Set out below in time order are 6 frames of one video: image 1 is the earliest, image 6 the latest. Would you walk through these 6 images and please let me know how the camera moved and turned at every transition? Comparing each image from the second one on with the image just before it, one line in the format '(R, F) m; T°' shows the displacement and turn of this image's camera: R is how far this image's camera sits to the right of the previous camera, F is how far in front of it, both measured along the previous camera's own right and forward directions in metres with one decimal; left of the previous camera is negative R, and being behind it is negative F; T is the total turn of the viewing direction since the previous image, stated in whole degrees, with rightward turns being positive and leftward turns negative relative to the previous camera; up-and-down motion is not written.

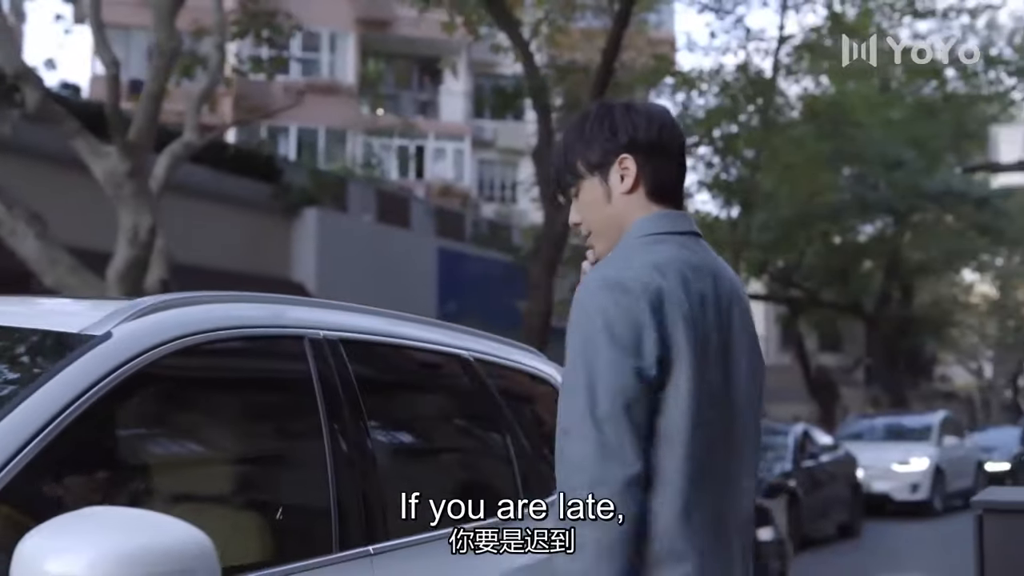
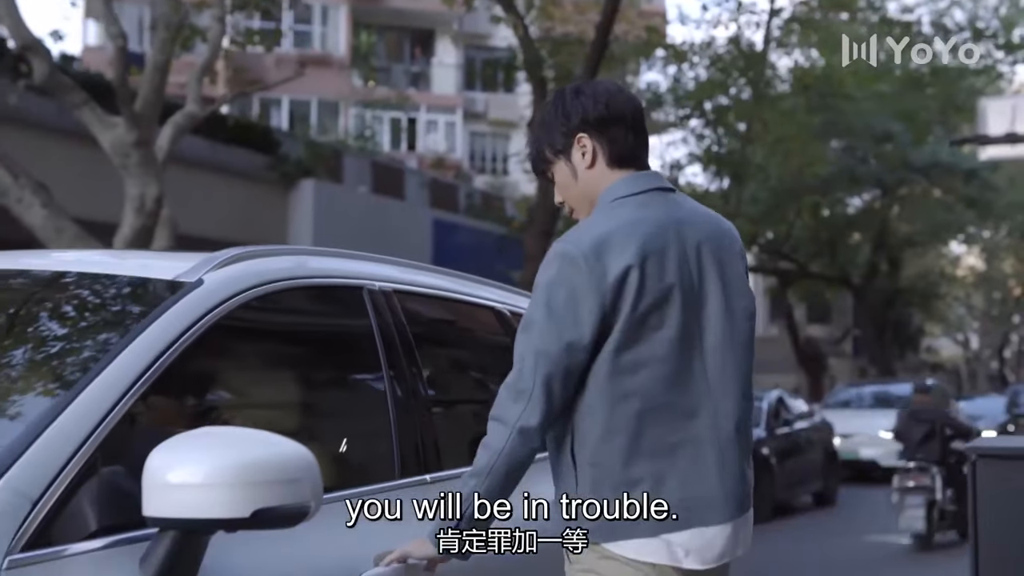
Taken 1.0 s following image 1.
(-0.1, -0.3) m; 0°
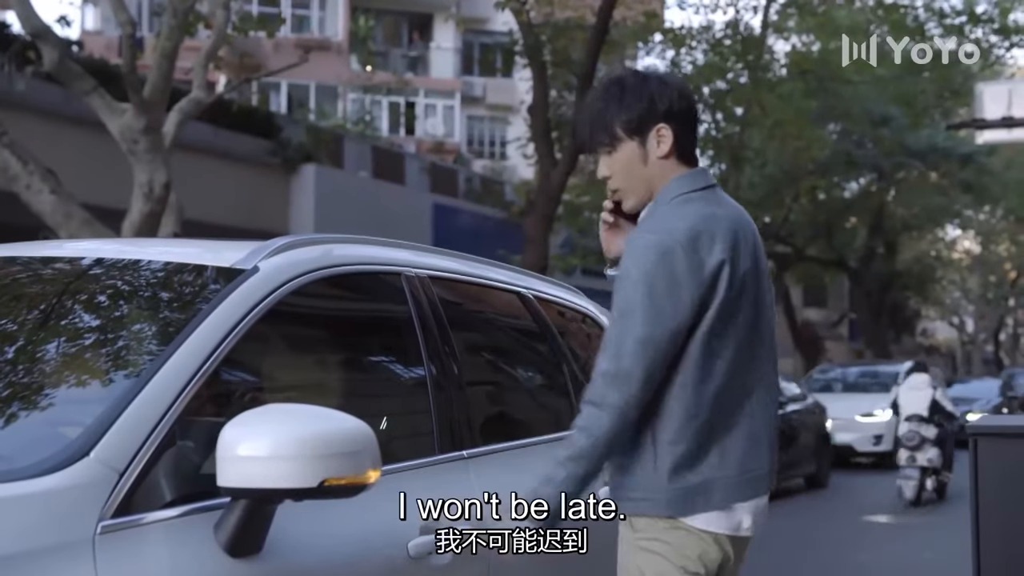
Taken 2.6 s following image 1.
(-0.1, -0.2) m; 0°
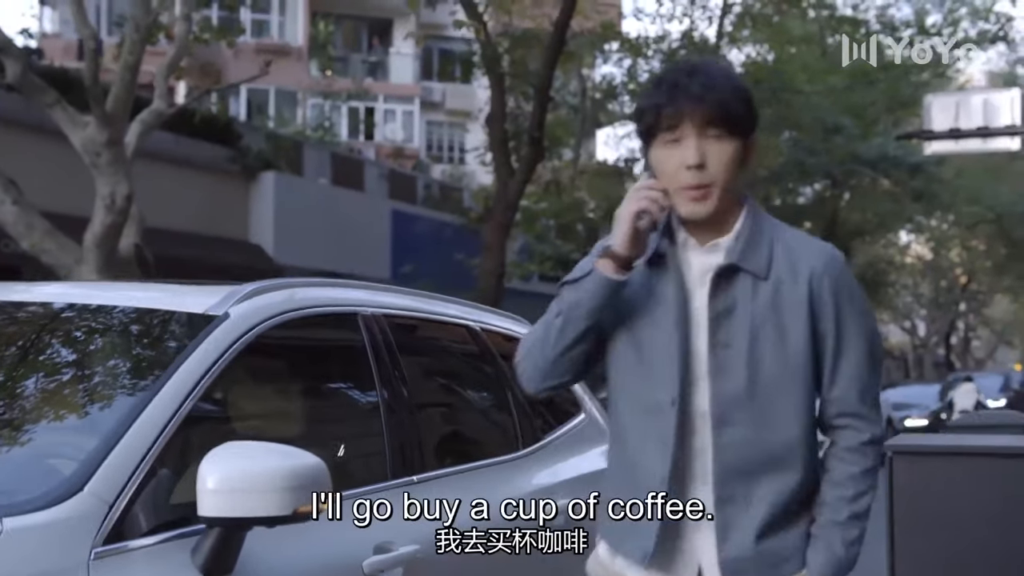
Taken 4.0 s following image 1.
(0.0, -0.3) m; +2°
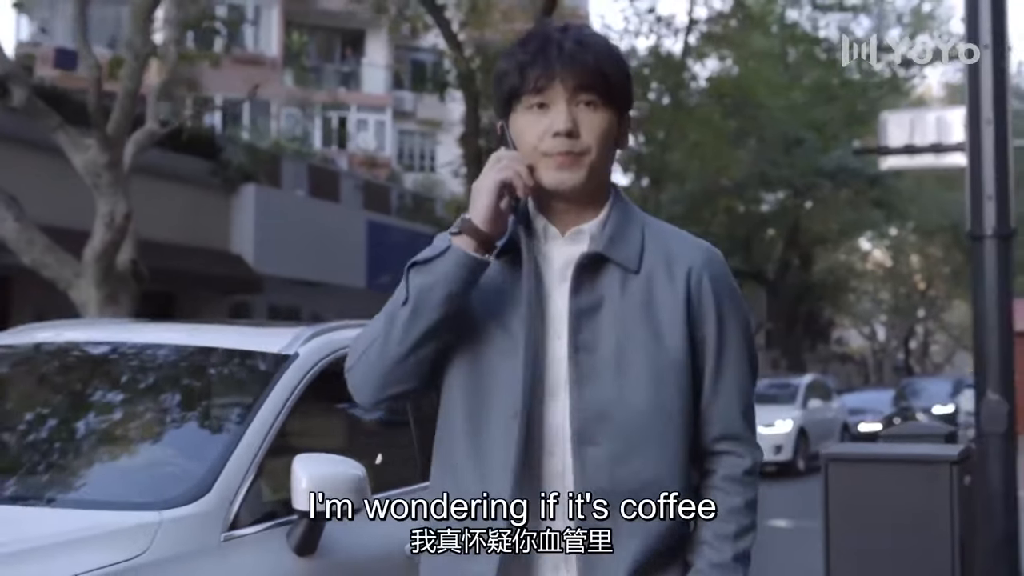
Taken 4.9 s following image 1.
(-0.1, -0.8) m; +1°
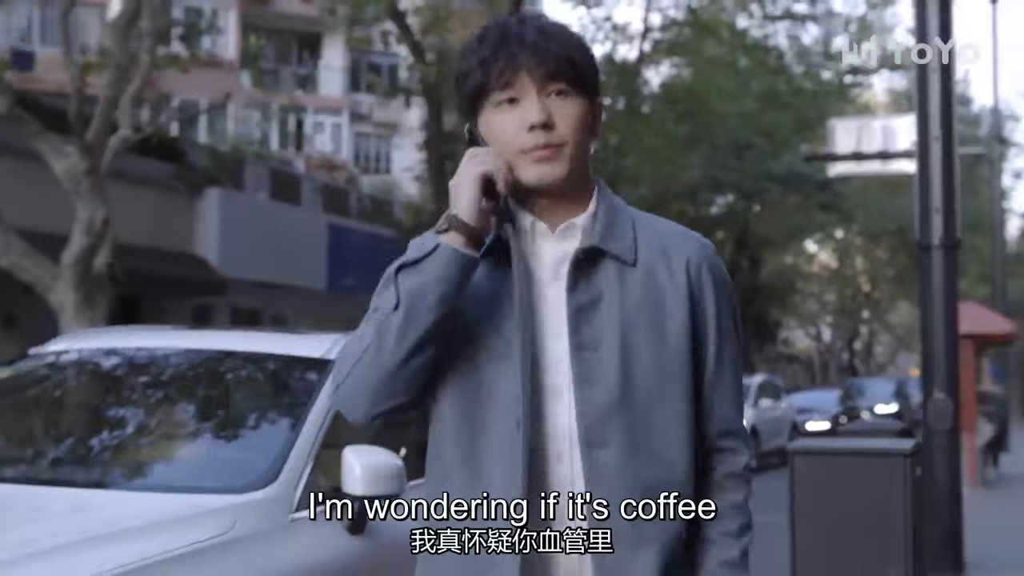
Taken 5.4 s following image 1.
(-0.2, -0.5) m; +2°
